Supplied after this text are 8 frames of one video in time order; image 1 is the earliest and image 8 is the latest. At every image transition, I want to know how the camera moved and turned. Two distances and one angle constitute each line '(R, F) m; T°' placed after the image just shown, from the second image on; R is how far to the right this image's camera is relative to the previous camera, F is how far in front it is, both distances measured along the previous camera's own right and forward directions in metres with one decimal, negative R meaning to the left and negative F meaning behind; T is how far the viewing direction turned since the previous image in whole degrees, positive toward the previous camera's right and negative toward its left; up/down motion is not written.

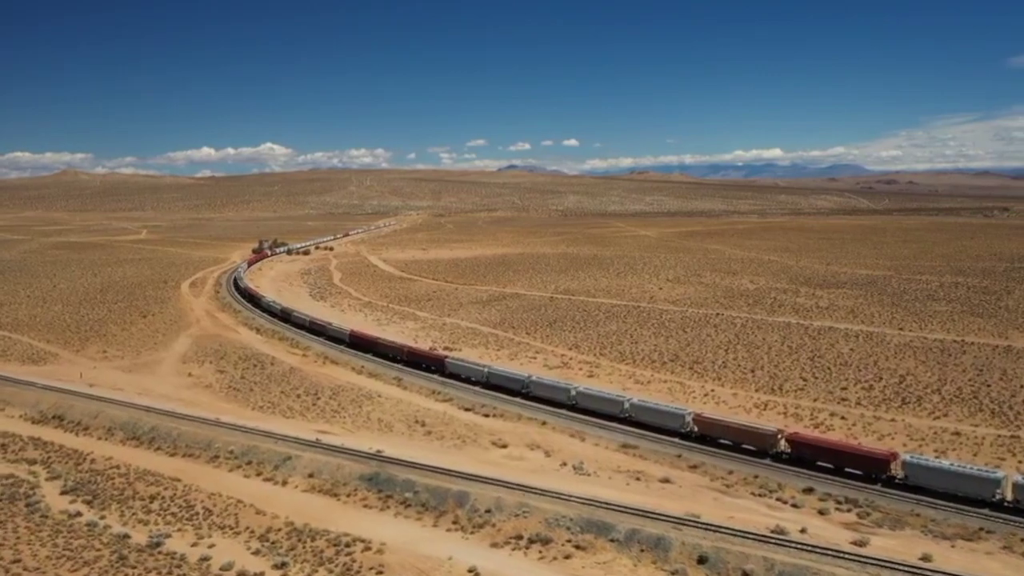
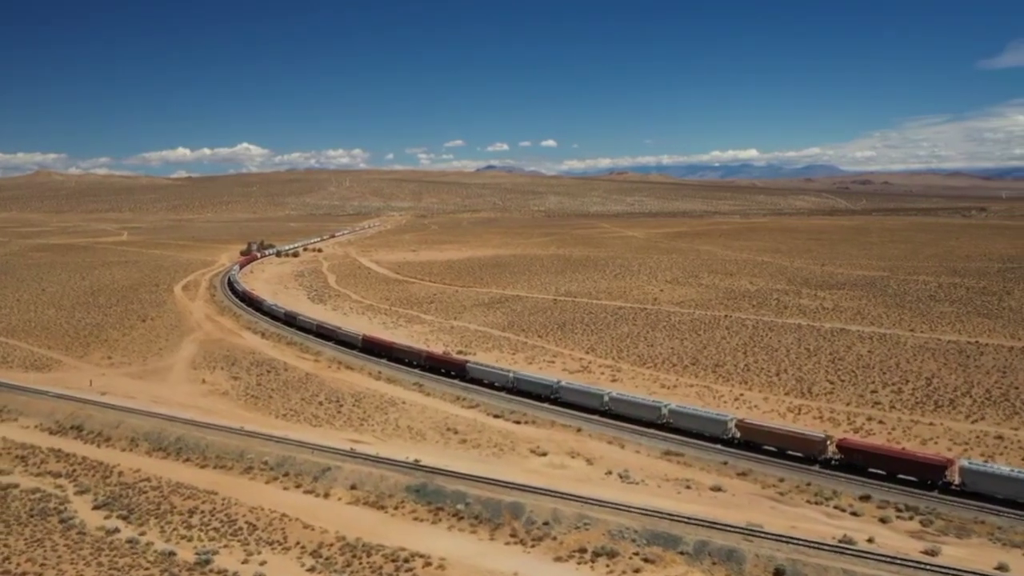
(-1.7, +0.5) m; +2°
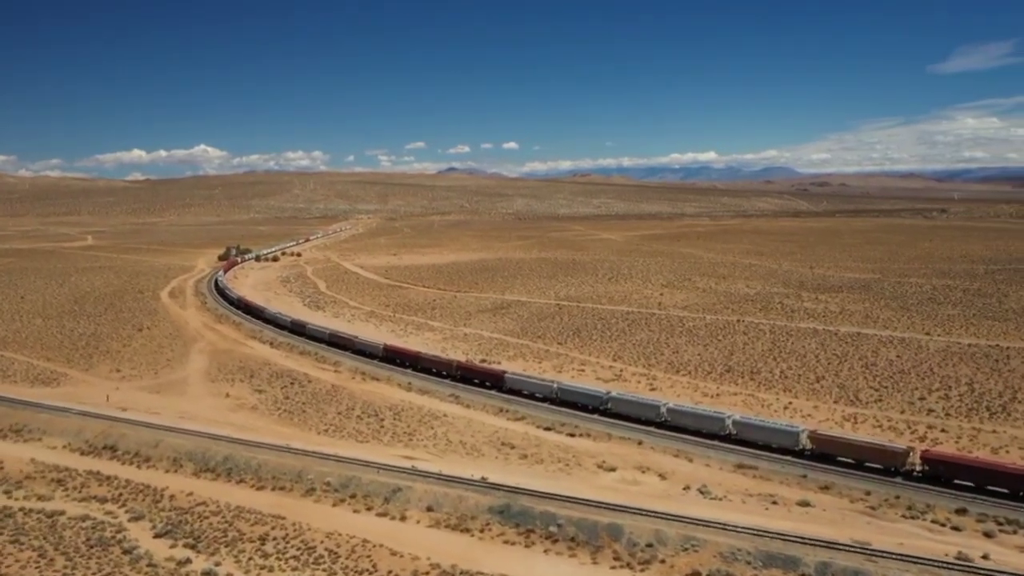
(-2.8, +0.9) m; +3°
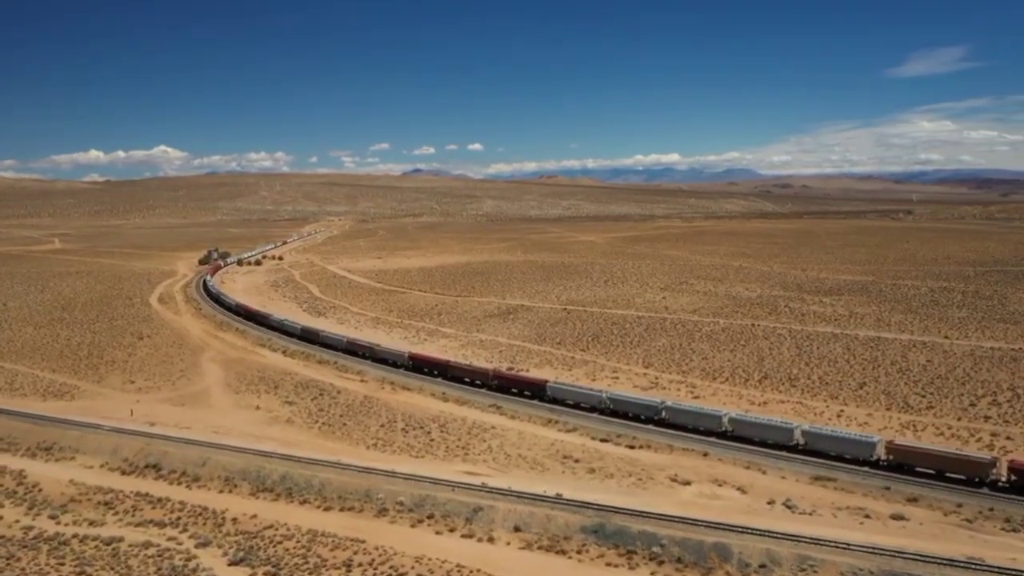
(-2.8, +0.9) m; +2°
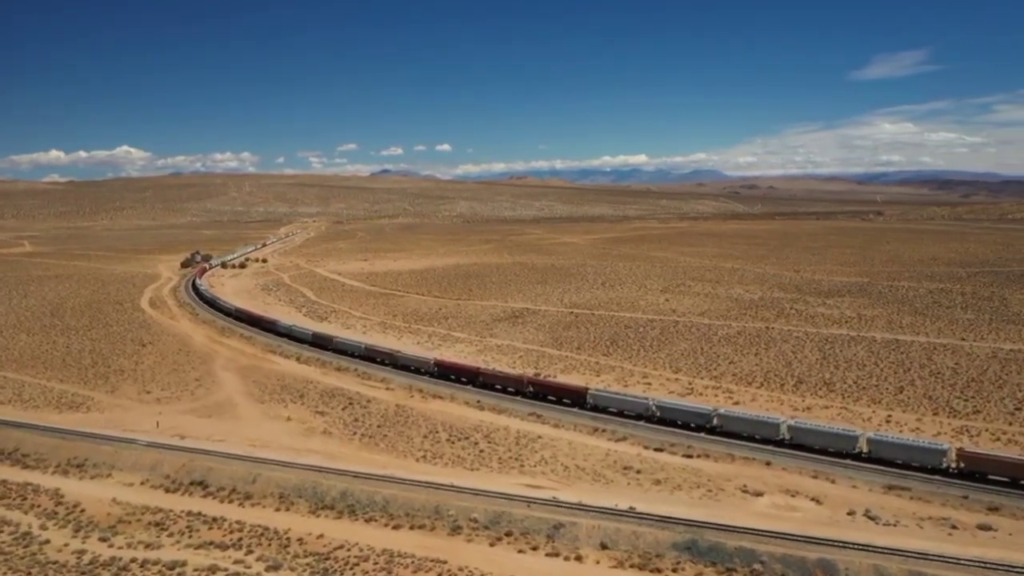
(-2.5, +0.8) m; +2°
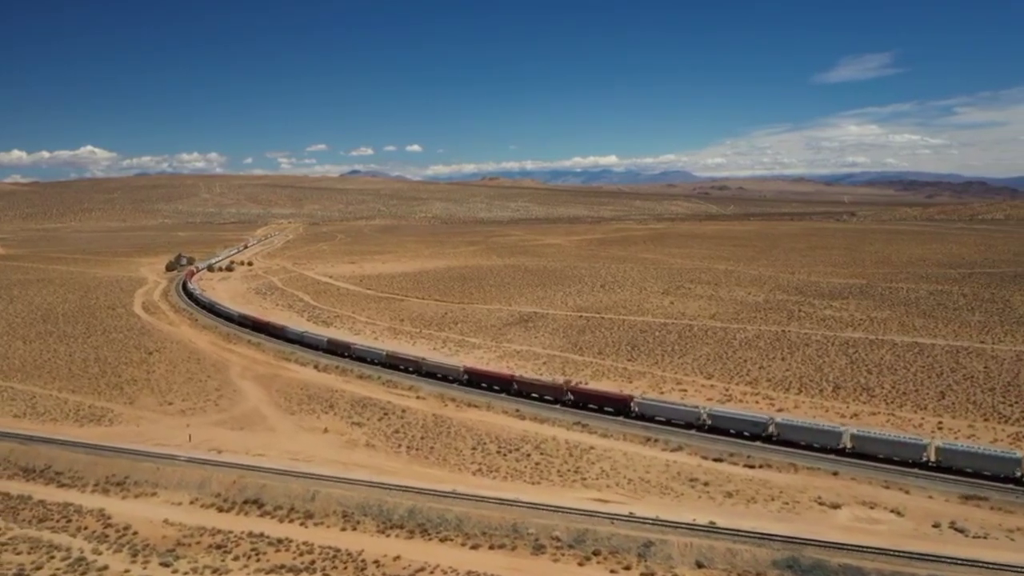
(-2.5, +0.8) m; +2°
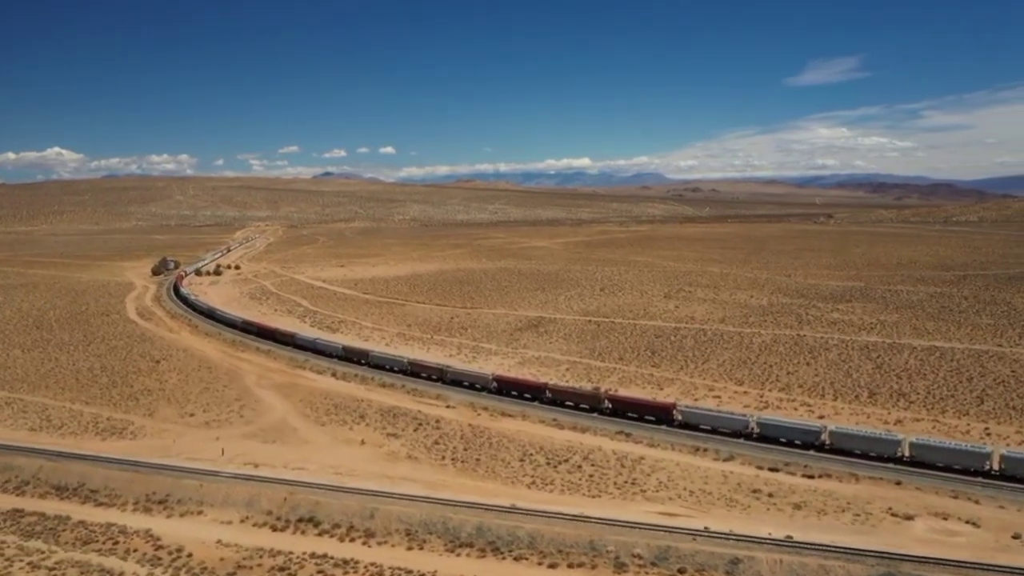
(-2.2, +0.7) m; +2°
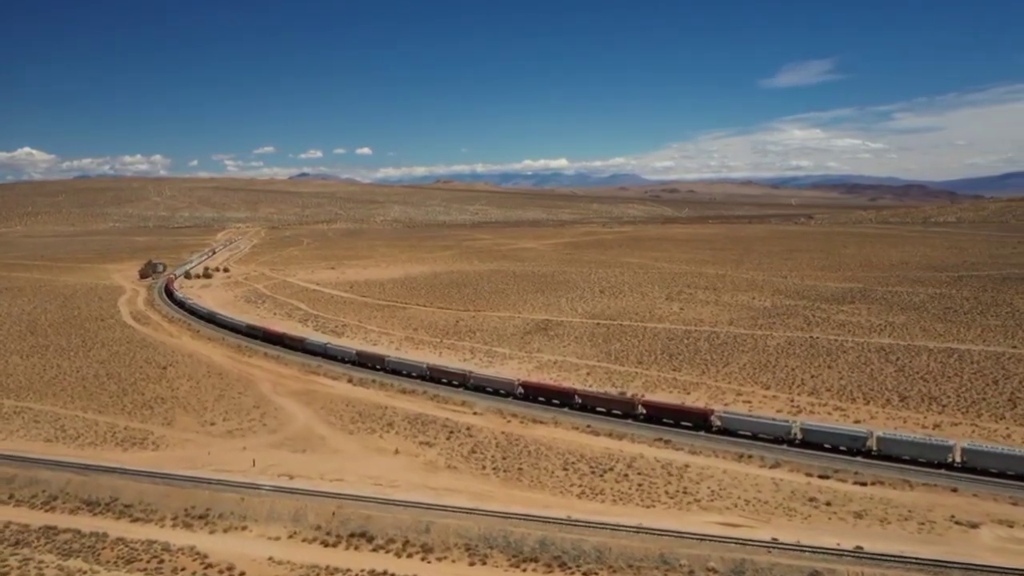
(-1.9, +0.6) m; +2°
